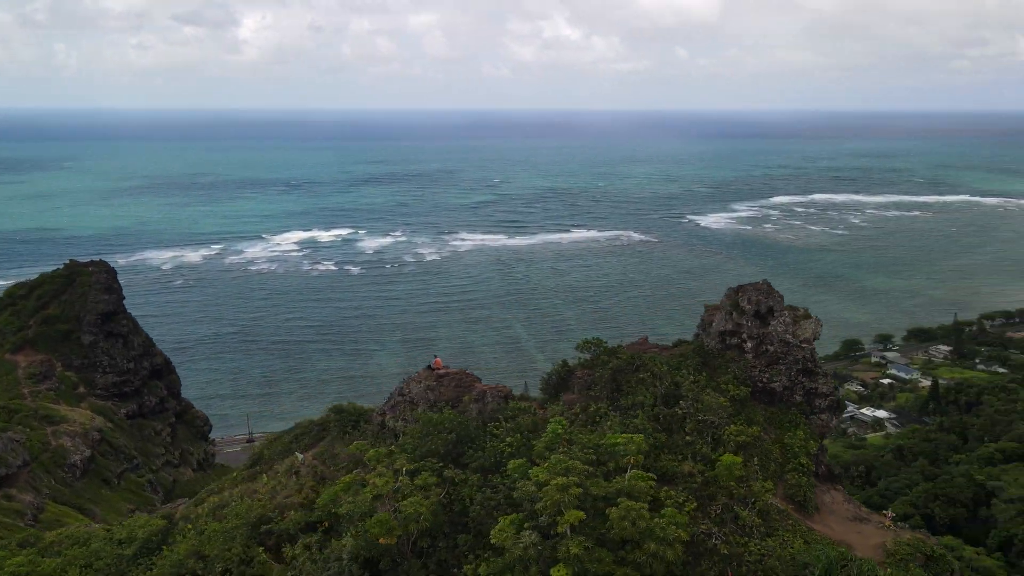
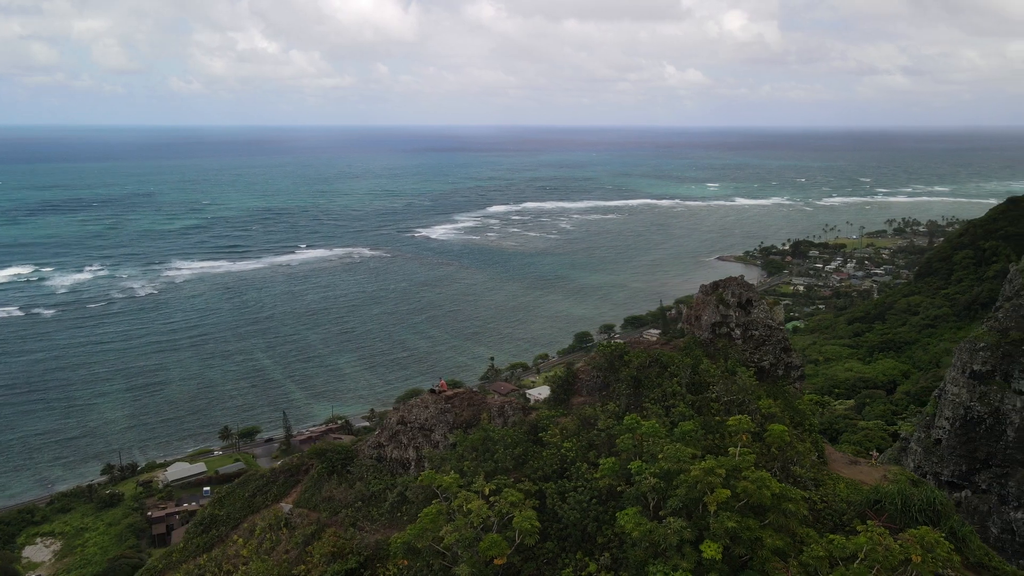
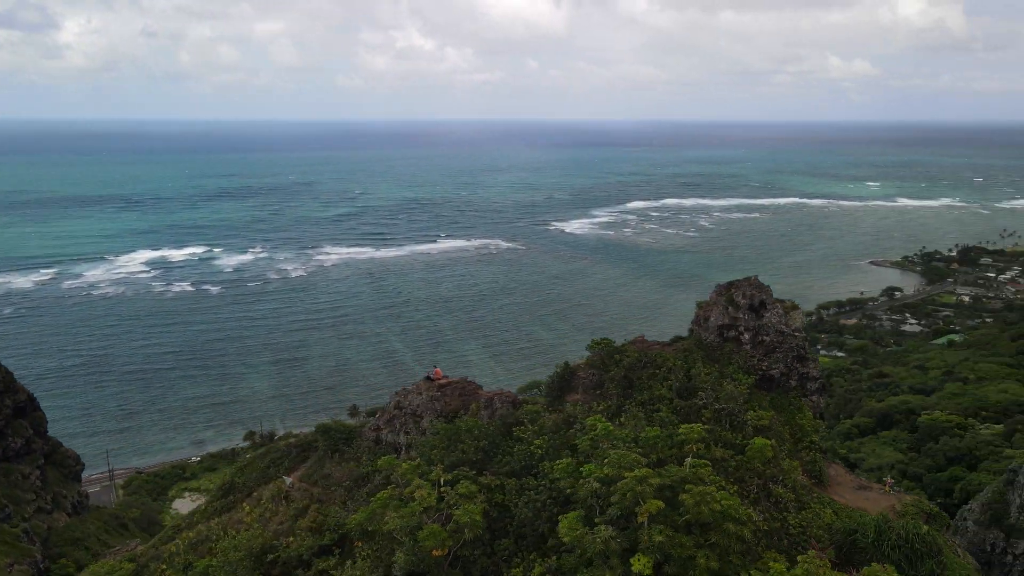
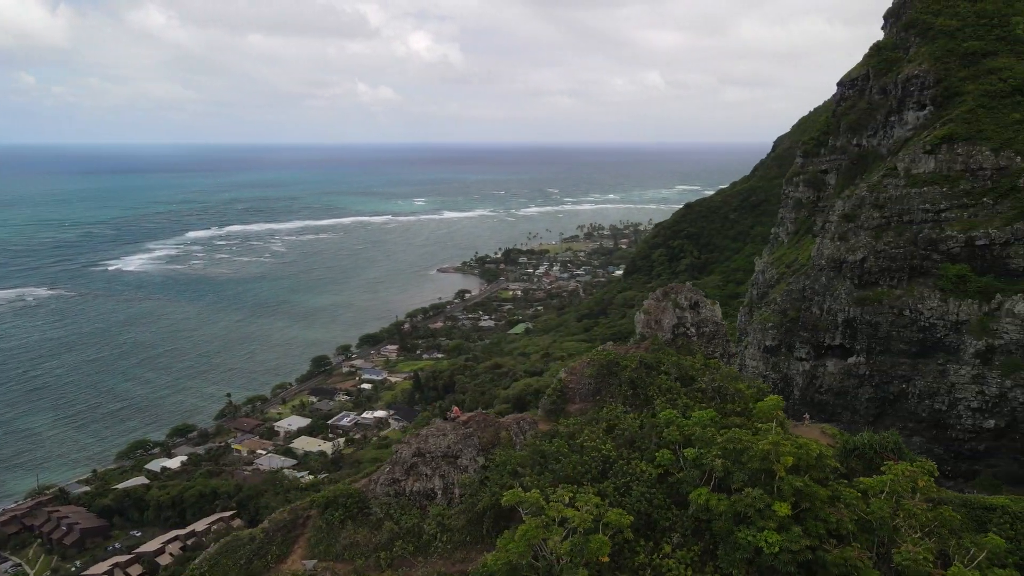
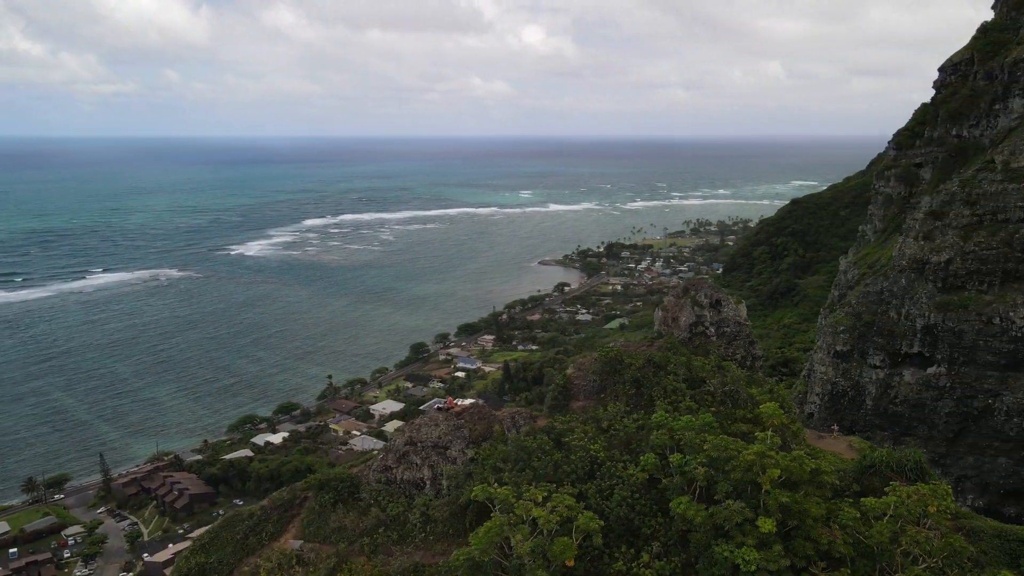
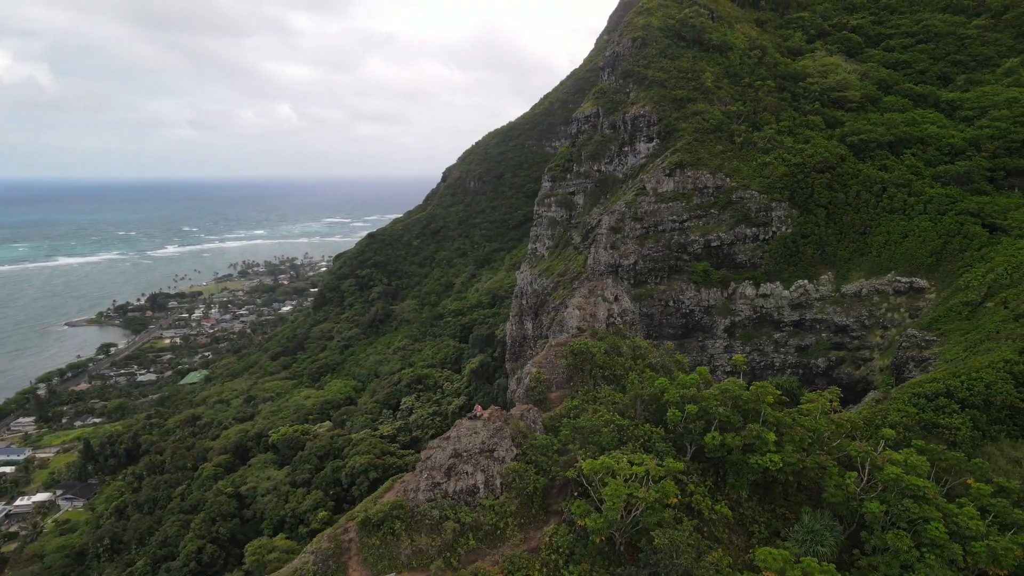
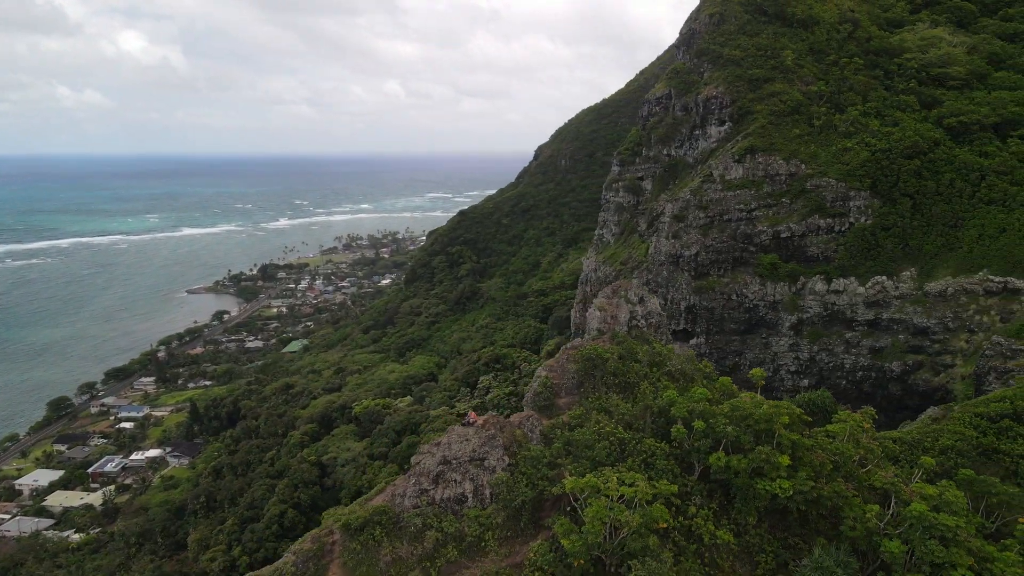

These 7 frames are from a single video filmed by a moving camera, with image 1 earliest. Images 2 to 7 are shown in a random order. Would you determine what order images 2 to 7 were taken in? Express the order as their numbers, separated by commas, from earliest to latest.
3, 2, 5, 4, 7, 6
